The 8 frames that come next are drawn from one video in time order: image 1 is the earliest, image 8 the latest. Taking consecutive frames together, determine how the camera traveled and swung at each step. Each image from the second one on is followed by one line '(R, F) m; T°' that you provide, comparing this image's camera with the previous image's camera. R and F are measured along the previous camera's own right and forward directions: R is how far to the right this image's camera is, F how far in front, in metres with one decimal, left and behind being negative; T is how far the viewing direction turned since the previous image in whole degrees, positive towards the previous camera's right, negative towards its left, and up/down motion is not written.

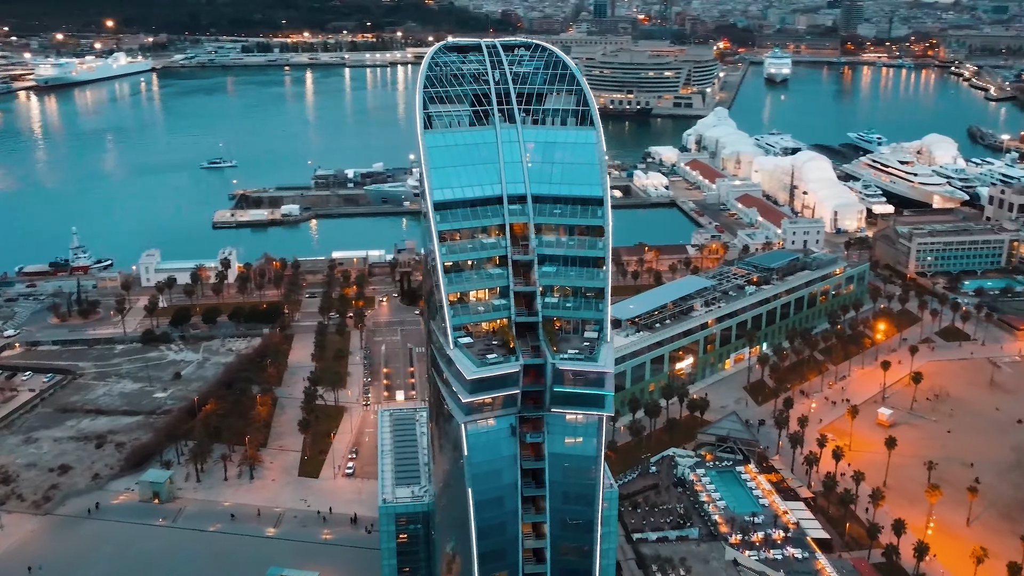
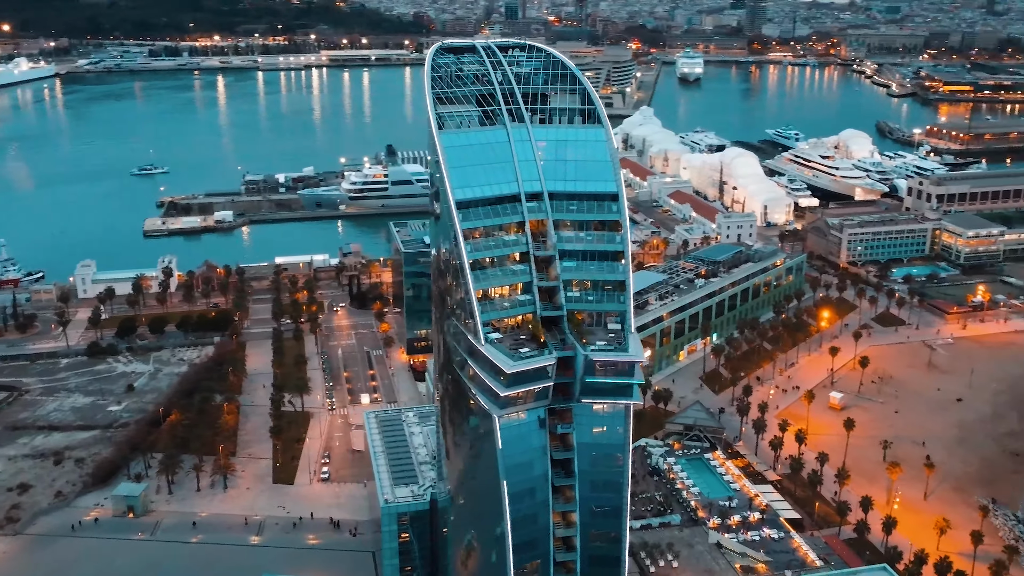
(-2.4, -0.3) m; +5°
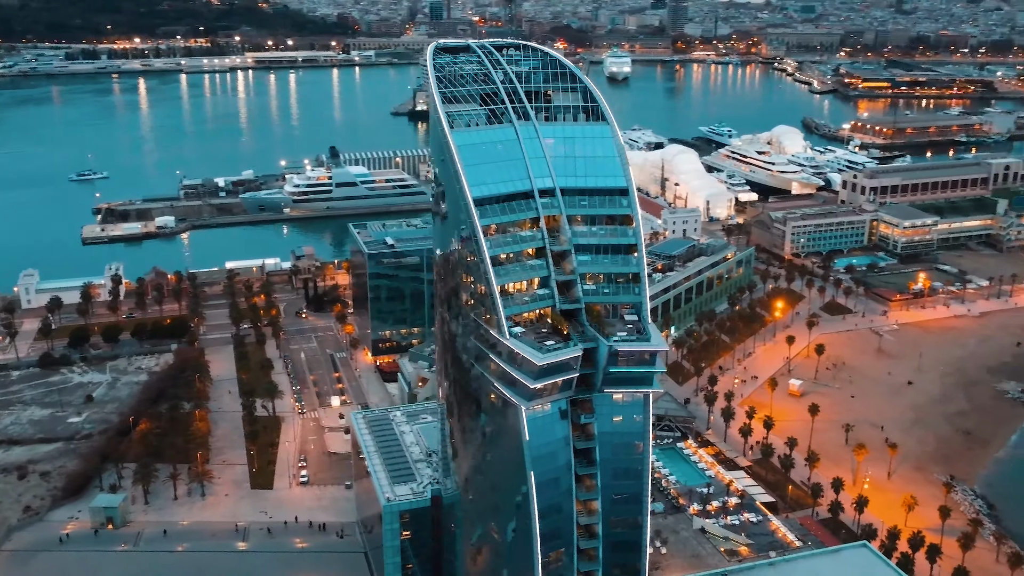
(-2.0, -0.3) m; +4°
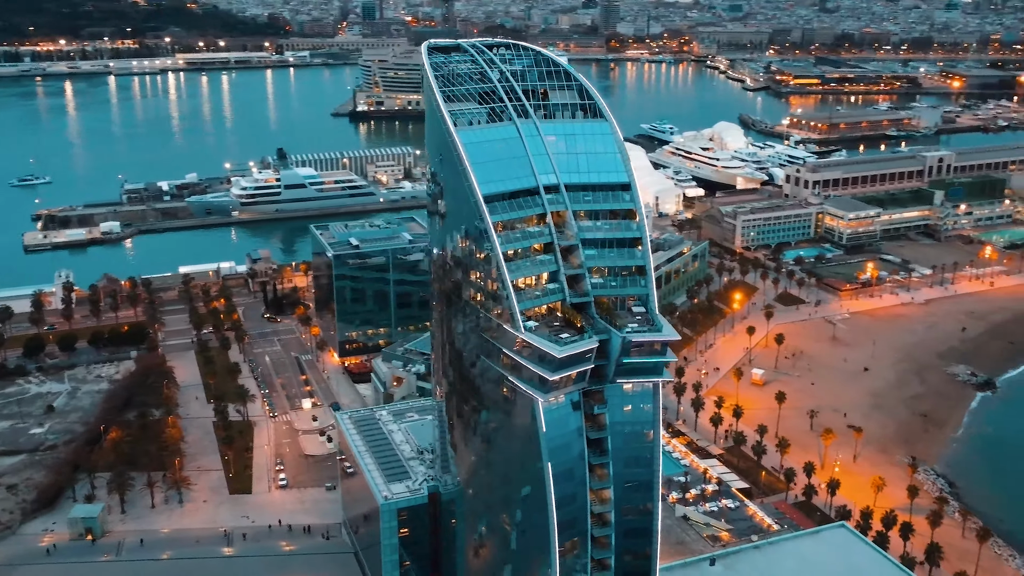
(-1.7, -0.3) m; +4°
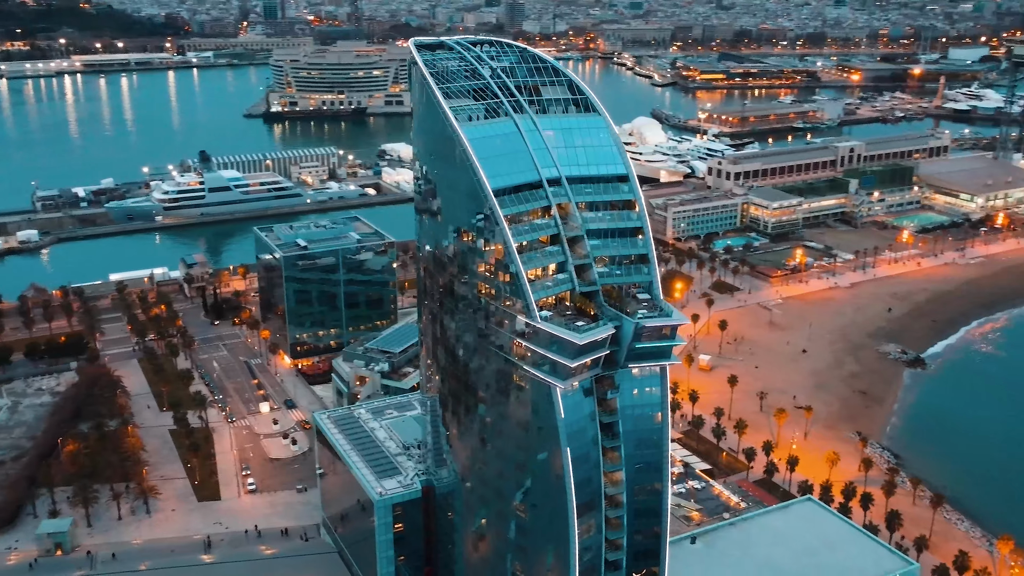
(-2.4, -0.4) m; +6°
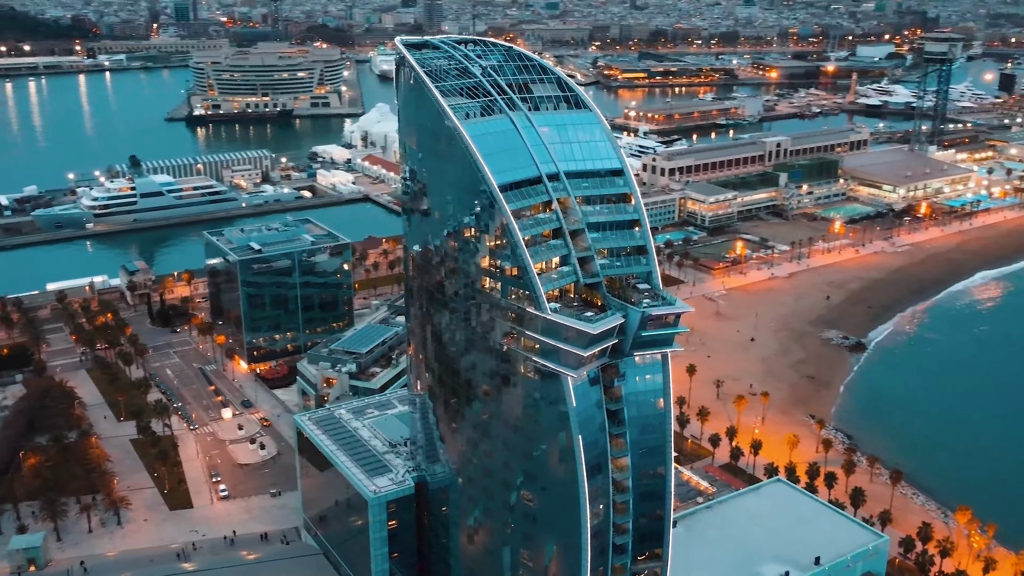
(-2.0, -0.3) m; +5°
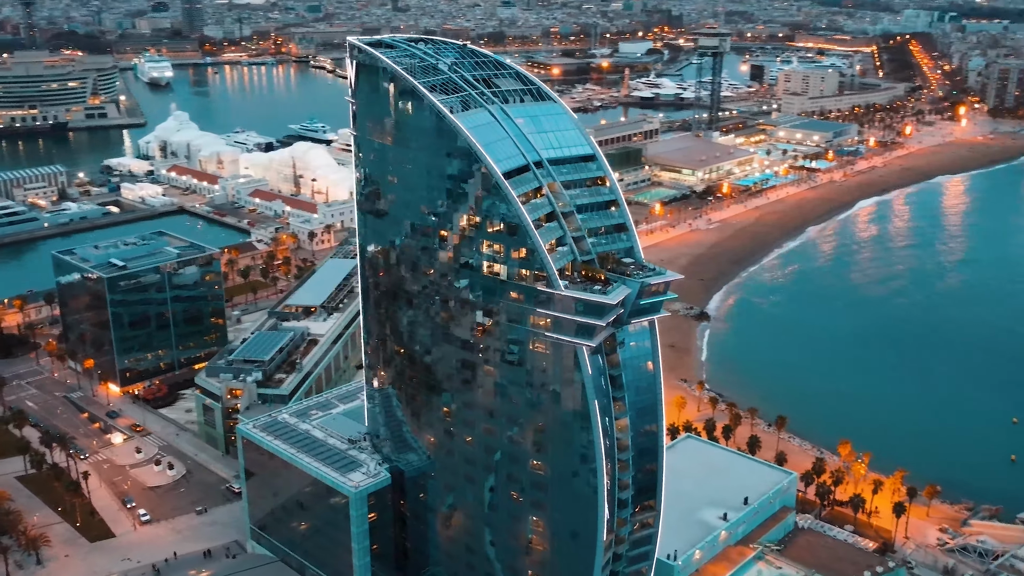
(-5.7, -0.6) m; +14°
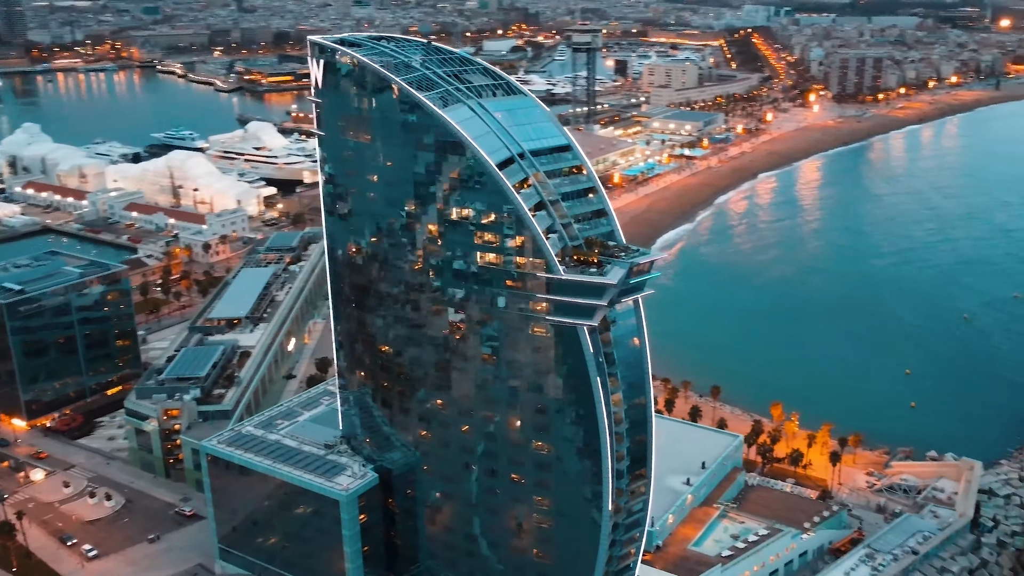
(-3.3, +0.1) m; +8°
